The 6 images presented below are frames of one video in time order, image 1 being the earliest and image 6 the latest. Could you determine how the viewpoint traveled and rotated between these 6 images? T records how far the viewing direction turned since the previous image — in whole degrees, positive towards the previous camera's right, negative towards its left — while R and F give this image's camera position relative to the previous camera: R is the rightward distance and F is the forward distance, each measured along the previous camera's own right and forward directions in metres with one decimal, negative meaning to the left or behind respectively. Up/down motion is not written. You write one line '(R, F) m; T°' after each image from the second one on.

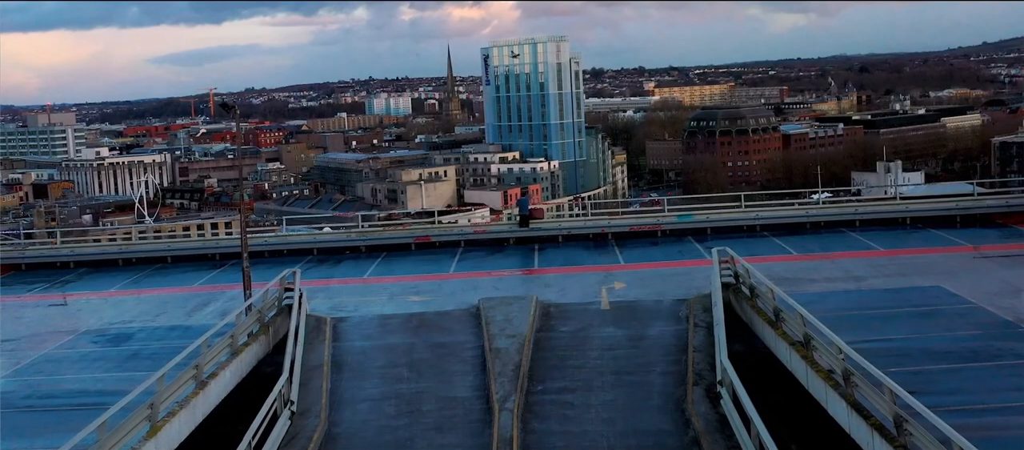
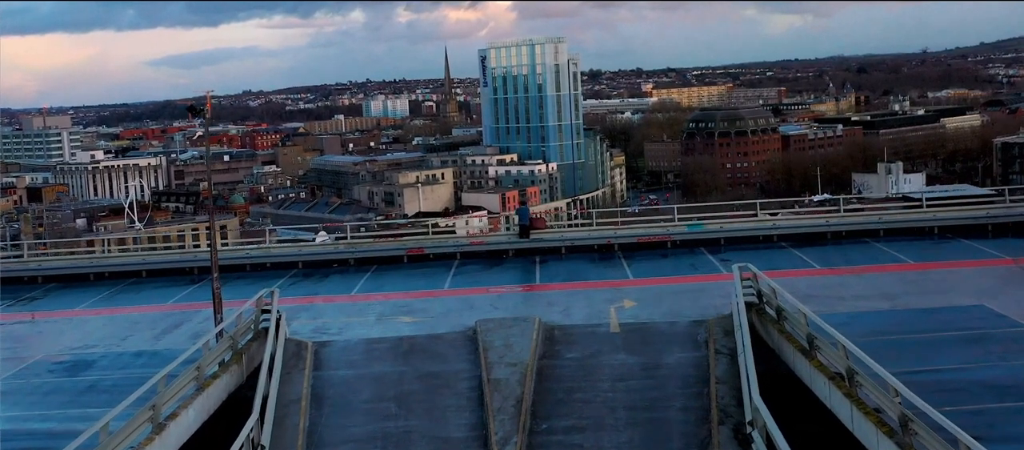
(0.0, +0.6) m; 0°
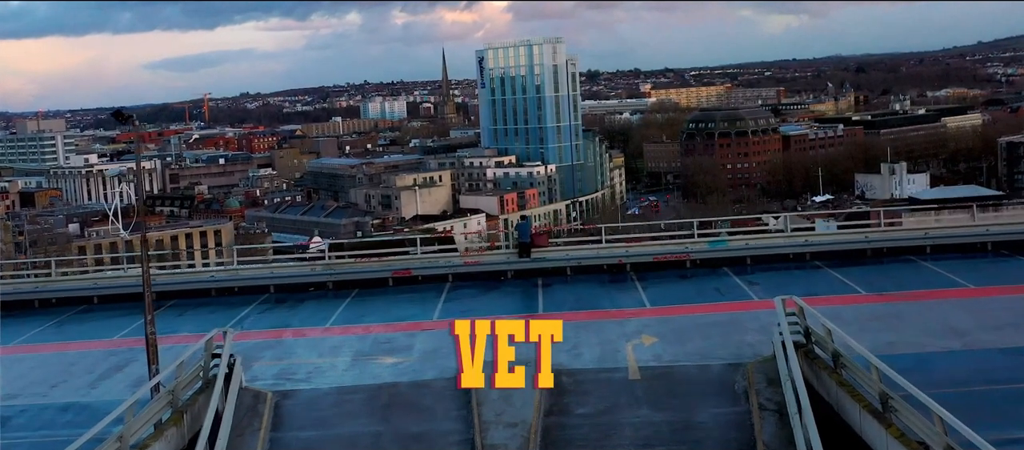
(0.0, +0.9) m; 0°
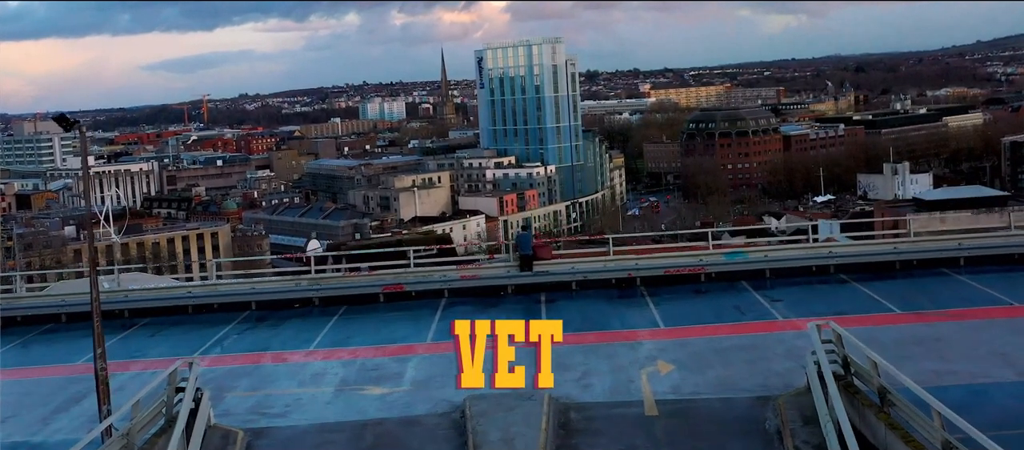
(0.0, +0.5) m; 0°
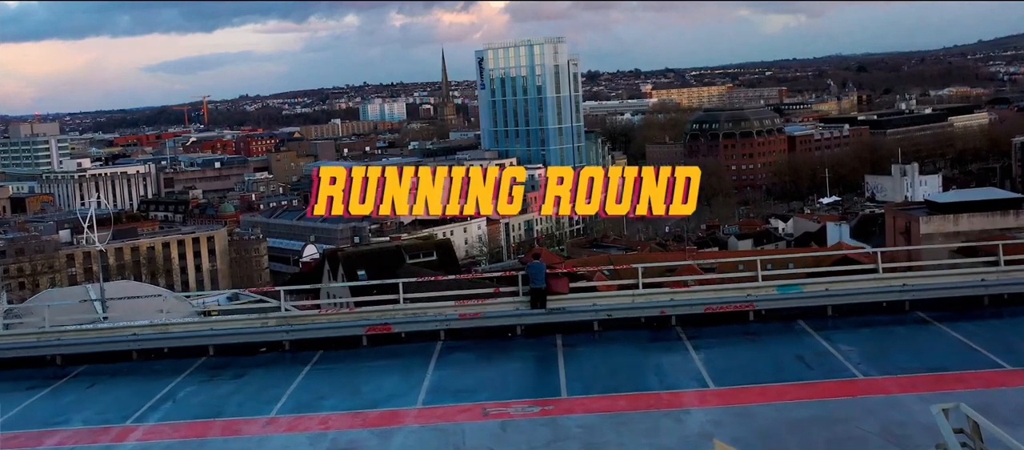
(0.0, +1.1) m; 0°
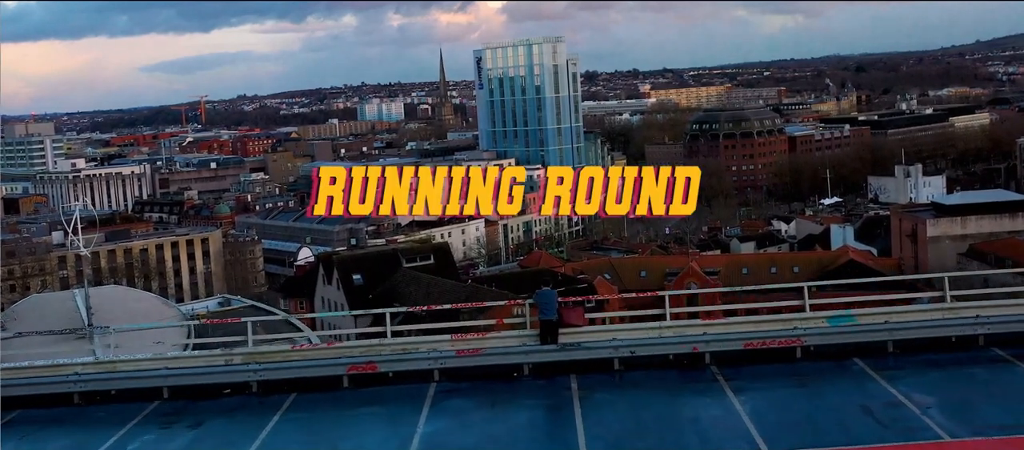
(0.0, +0.8) m; 0°
